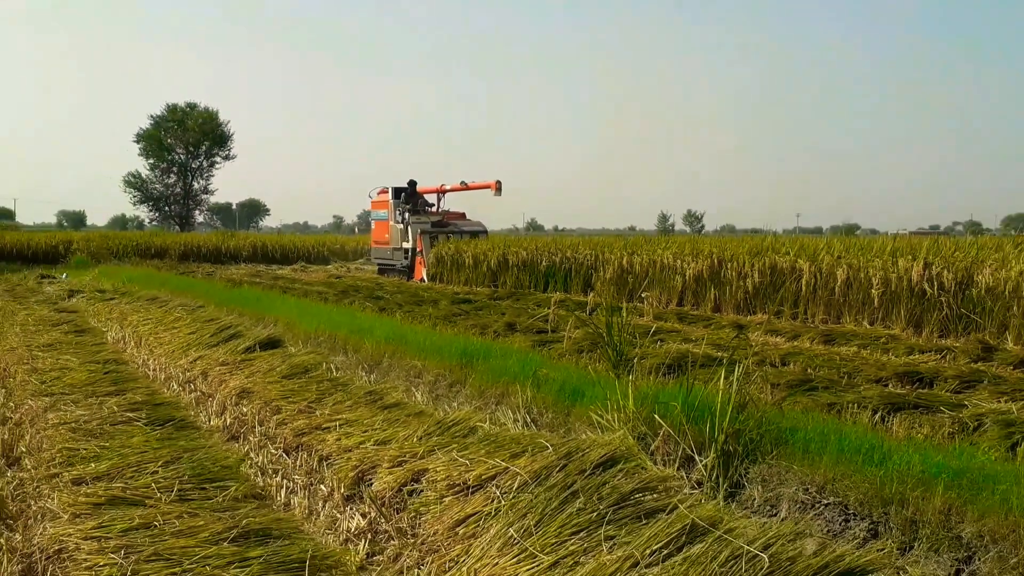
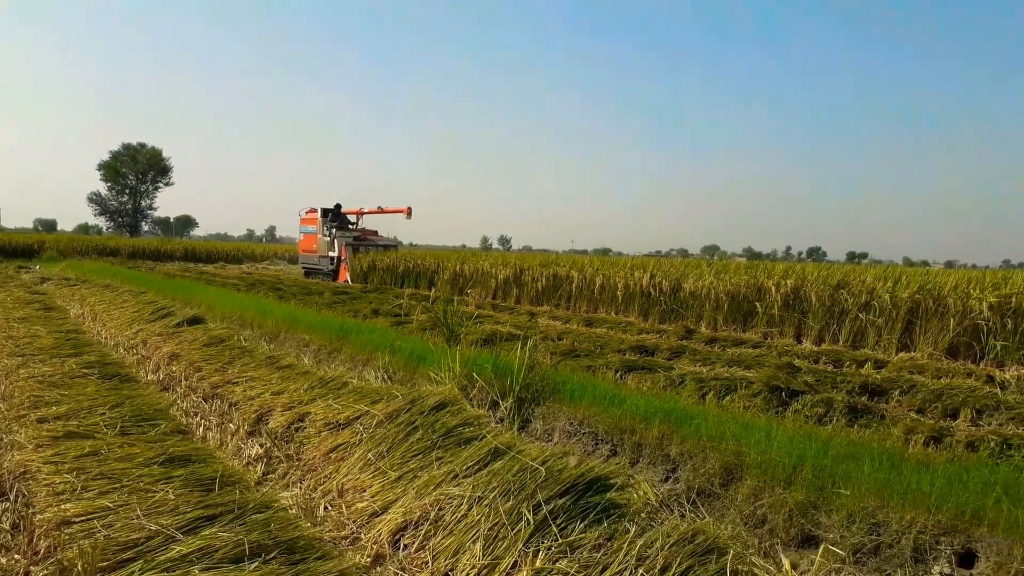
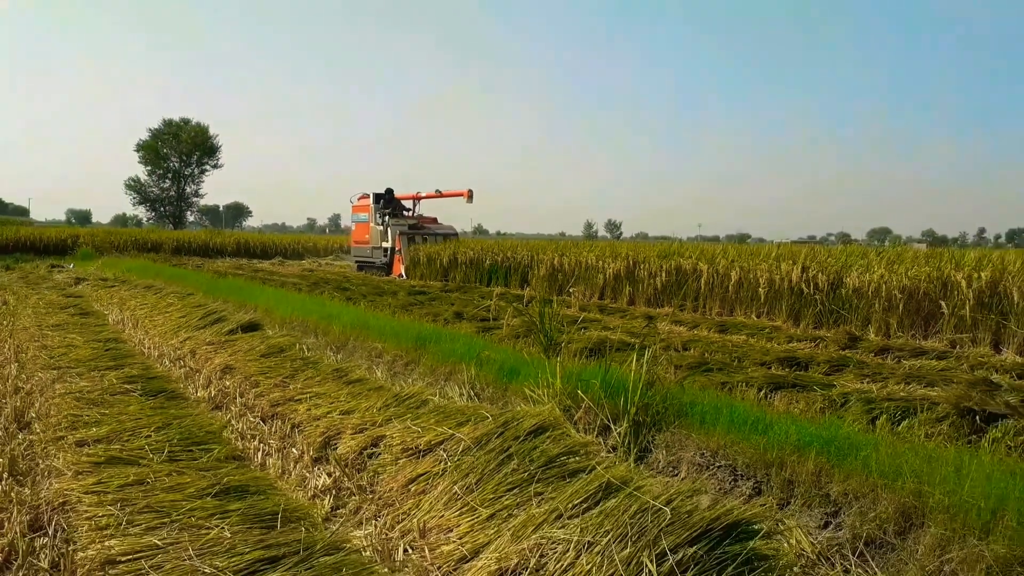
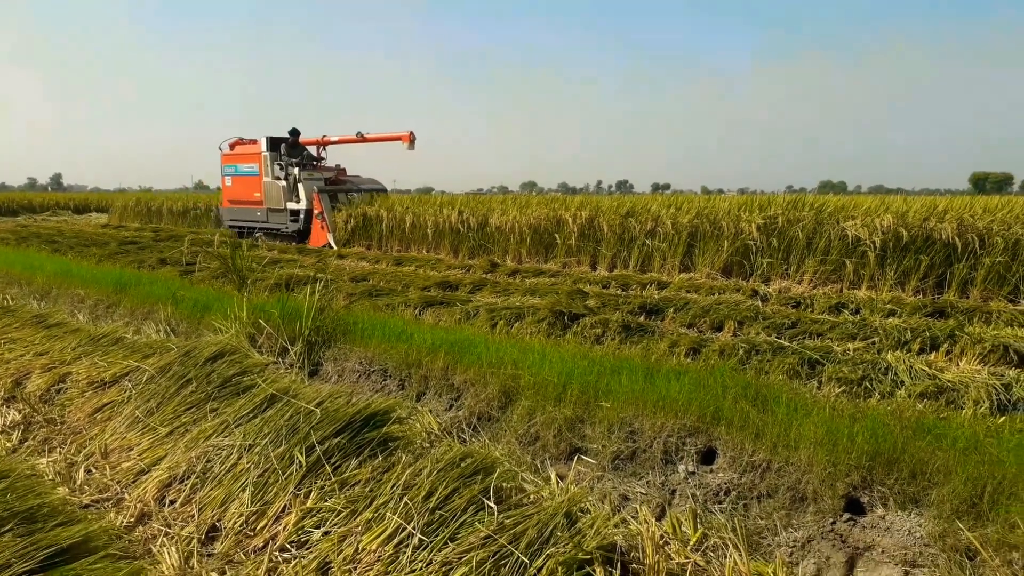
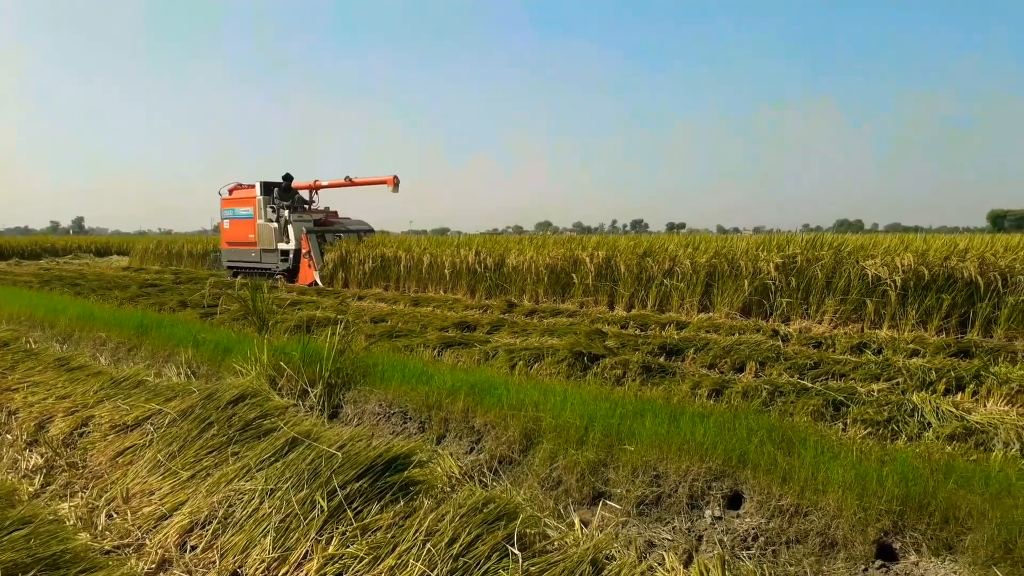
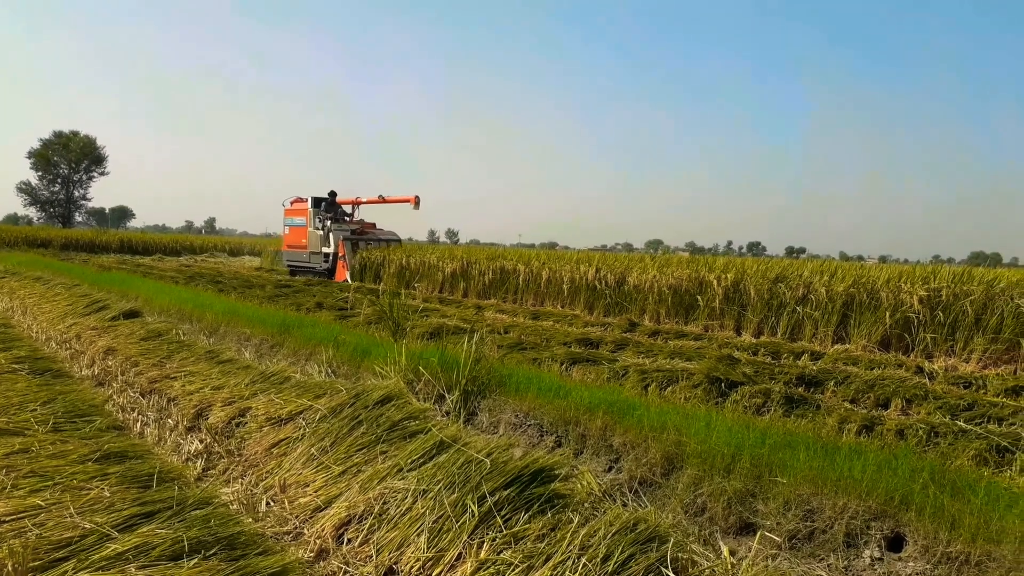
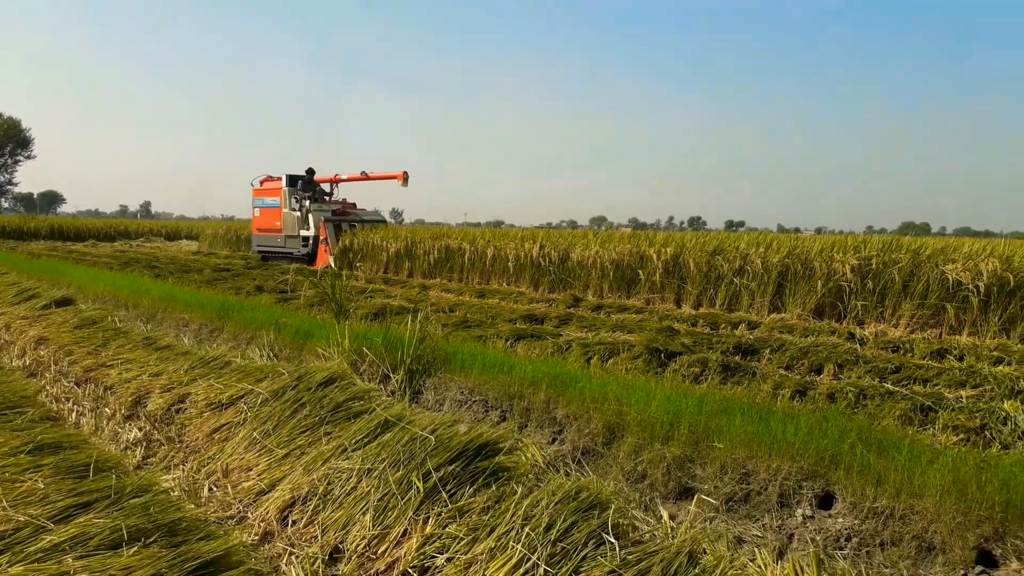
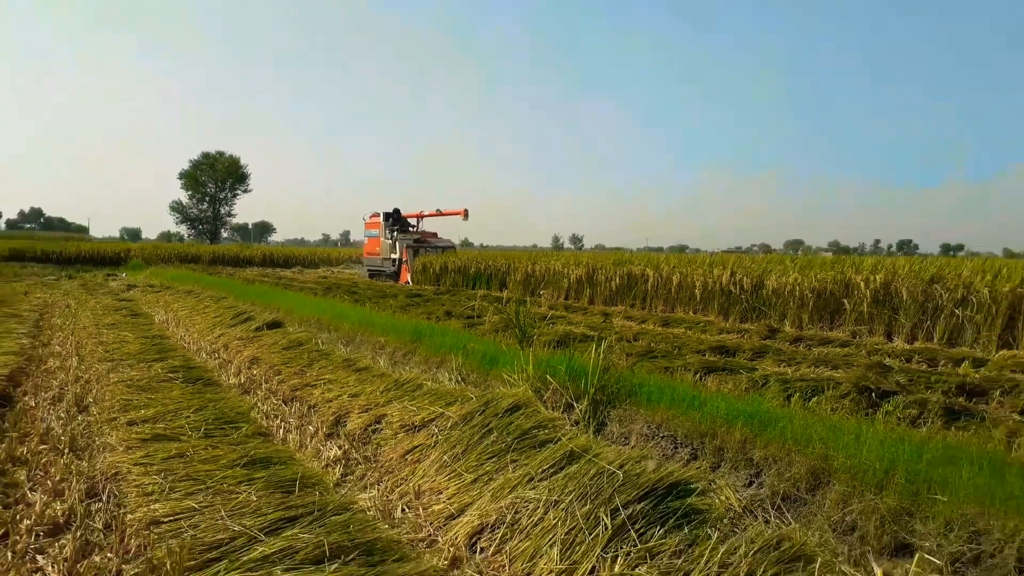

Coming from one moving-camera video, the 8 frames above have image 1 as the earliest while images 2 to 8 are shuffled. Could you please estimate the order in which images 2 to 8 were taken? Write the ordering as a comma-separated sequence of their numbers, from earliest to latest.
3, 8, 2, 6, 7, 5, 4
